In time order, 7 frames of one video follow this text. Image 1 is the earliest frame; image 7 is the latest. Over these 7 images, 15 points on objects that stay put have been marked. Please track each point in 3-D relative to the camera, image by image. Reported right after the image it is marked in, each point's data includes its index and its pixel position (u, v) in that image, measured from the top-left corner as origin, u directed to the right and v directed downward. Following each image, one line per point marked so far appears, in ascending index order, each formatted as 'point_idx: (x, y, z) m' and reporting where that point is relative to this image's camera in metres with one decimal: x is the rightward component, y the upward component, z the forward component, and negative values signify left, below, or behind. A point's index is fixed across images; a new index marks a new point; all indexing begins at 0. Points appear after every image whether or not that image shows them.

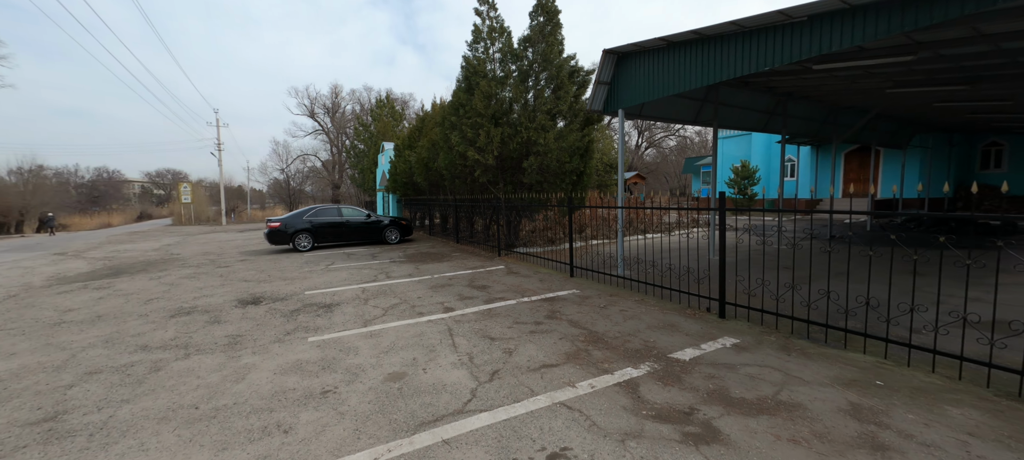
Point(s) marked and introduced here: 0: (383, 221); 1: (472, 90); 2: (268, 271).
0: (-4.4, +0.3, +12.9) m
1: (-1.1, +3.7, +10.0) m
2: (-5.6, -0.9, +8.6) m
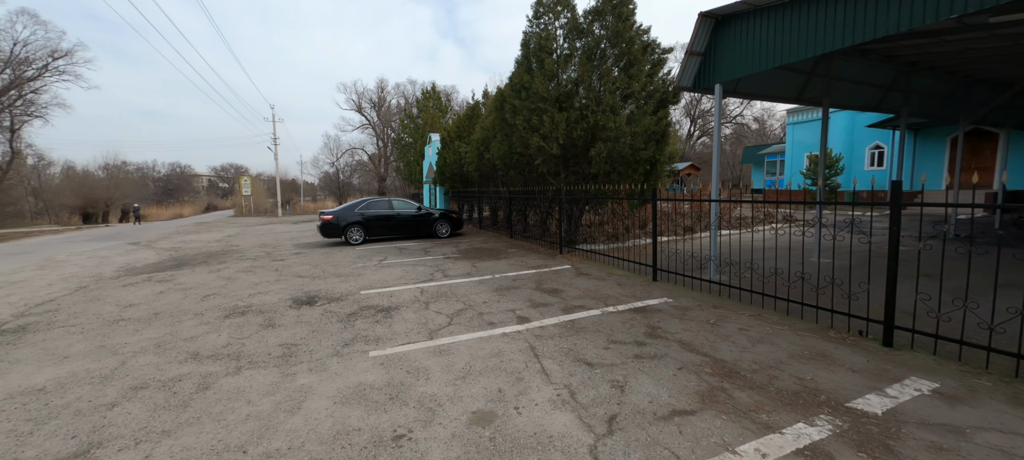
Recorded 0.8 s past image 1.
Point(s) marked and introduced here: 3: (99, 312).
0: (-2.6, +0.5, +12.3) m
1: (+0.5, +3.9, +9.1) m
2: (-4.2, -0.8, +8.3) m
3: (-6.0, -1.2, +5.5) m
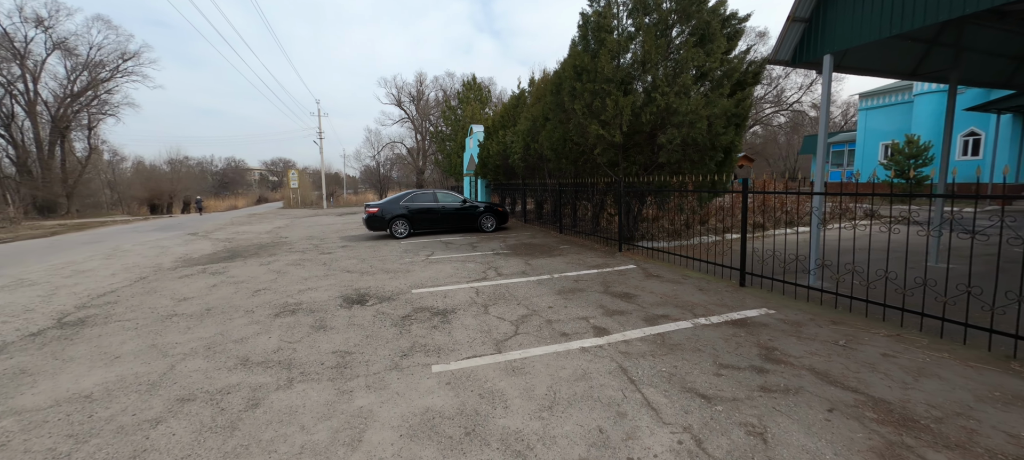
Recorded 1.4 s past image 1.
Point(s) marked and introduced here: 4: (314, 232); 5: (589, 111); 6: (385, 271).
0: (-1.1, +0.7, +11.9) m
1: (+1.8, +4.0, +8.3) m
2: (-3.0, -0.7, +8.0) m
3: (-5.1, -1.1, +5.4) m
4: (-7.3, -0.1, +13.8) m
5: (+1.7, +2.6, +8.2) m
6: (-2.4, -0.8, +7.0) m
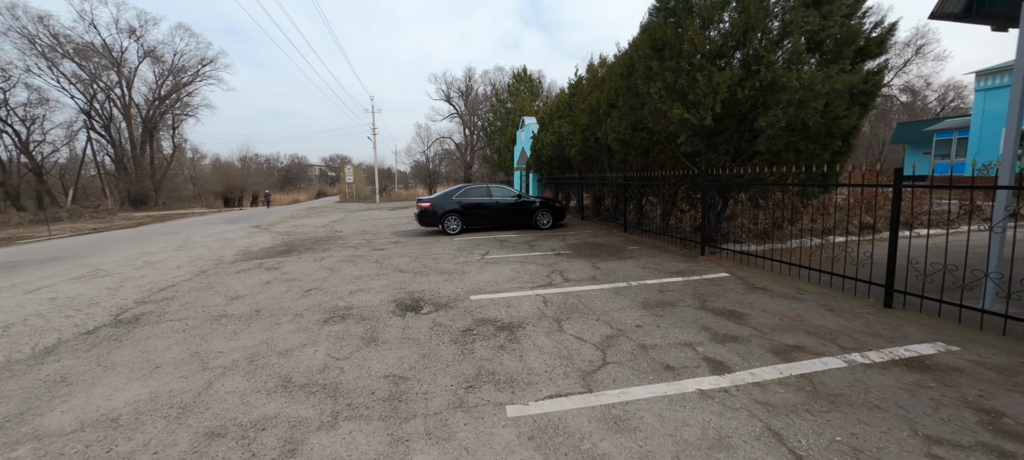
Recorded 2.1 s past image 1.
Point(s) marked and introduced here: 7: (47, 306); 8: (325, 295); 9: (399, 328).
0: (+0.7, +0.8, +11.1) m
1: (+3.1, +4.0, +7.1) m
2: (-1.8, -0.6, +7.5) m
3: (-4.2, -1.0, +5.1) m
4: (-5.3, +0.1, +13.7) m
5: (+3.0, +2.6, +7.1) m
6: (-1.2, -0.7, +6.5) m
7: (-6.5, -1.1, +5.3) m
8: (-2.7, -0.9, +5.4) m
9: (-1.2, -1.1, +4.1) m
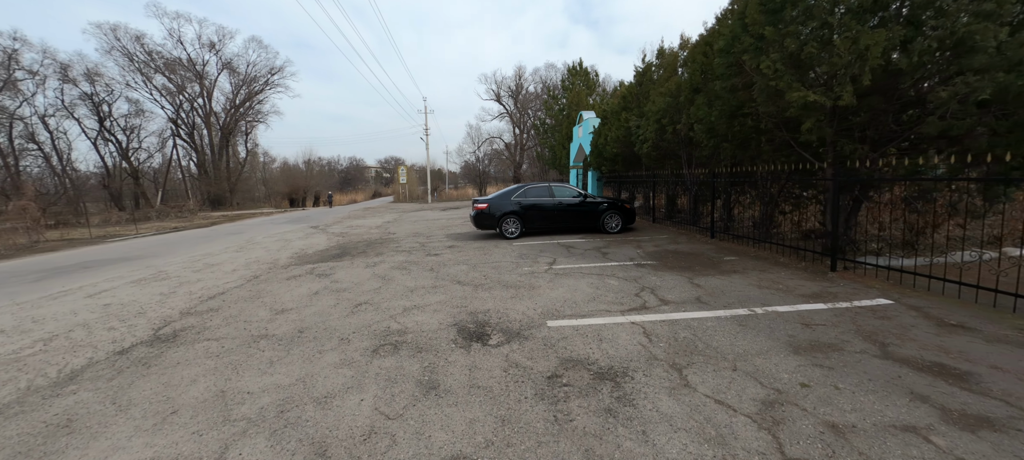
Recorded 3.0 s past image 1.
0: (+2.3, +0.7, +9.9) m
1: (+4.3, +3.9, +5.7) m
2: (-0.5, -0.7, +6.6) m
3: (-3.2, -1.1, +4.6) m
4: (-3.2, +0.1, +13.2) m
5: (+4.1, +2.5, +5.6) m
6: (-0.1, -0.8, +5.5) m
7: (-5.5, -1.1, +5.0) m
8: (-1.7, -1.0, +4.6) m
9: (-0.4, -1.2, +3.1) m
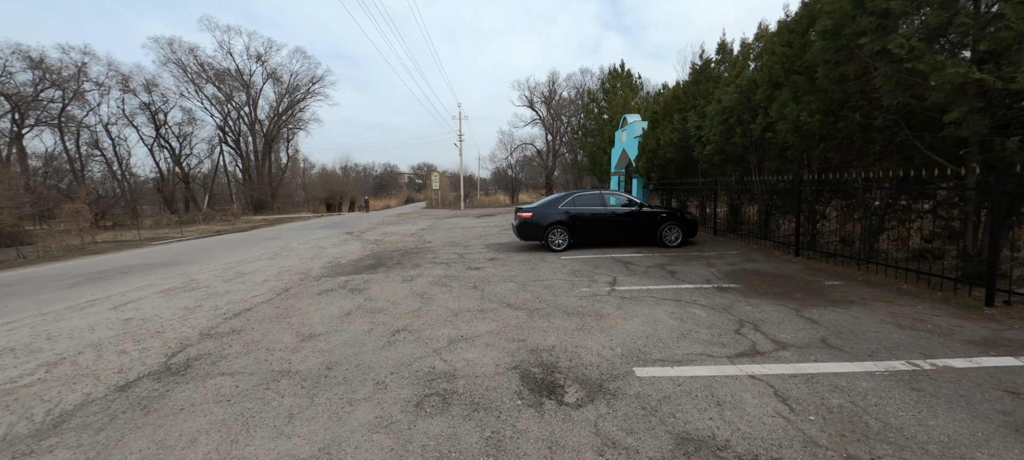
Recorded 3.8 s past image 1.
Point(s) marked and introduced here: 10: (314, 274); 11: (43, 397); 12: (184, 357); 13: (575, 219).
0: (+3.5, +0.4, +8.8) m
1: (+5.1, +3.6, +4.5) m
2: (+0.3, -0.9, +5.7) m
3: (-2.5, -1.2, +3.9) m
4: (-1.9, -0.2, +12.6) m
5: (+5.0, +2.2, +4.4) m
6: (+0.6, -1.0, +4.6) m
7: (-4.8, -1.2, +4.5) m
8: (-1.0, -1.2, +3.8) m
9: (+0.2, -1.3, +2.3) m
10: (-3.9, -0.9, +7.5) m
11: (-3.9, -1.4, +3.1) m
12: (-3.3, -1.3, +3.7) m
13: (+1.5, +0.2, +8.9) m
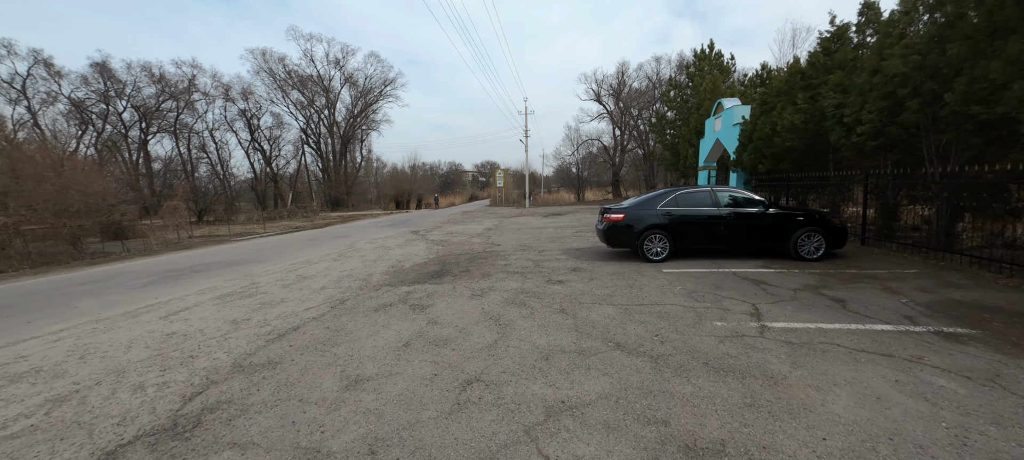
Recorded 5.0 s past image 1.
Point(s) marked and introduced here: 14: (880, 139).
0: (+5.1, +0.3, +6.8) m
1: (+6.1, +3.4, +2.3) m
2: (+1.5, -1.0, +4.3) m
3: (-1.6, -1.3, +2.9) m
4: (+0.4, -0.3, +11.3) m
5: (+5.9, +2.0, +2.2) m
6: (+1.6, -1.1, +3.1) m
7: (-3.7, -1.3, +3.9) m
8: (-0.1, -1.3, +2.6) m
9: (+0.8, -1.4, +0.9) m
10: (-2.4, -0.9, +6.7) m
11: (-3.1, -1.4, +2.3) m
12: (-2.4, -1.3, +2.9) m
13: (+3.2, +0.1, +7.2) m
14: (+7.4, +1.9, +7.7) m
